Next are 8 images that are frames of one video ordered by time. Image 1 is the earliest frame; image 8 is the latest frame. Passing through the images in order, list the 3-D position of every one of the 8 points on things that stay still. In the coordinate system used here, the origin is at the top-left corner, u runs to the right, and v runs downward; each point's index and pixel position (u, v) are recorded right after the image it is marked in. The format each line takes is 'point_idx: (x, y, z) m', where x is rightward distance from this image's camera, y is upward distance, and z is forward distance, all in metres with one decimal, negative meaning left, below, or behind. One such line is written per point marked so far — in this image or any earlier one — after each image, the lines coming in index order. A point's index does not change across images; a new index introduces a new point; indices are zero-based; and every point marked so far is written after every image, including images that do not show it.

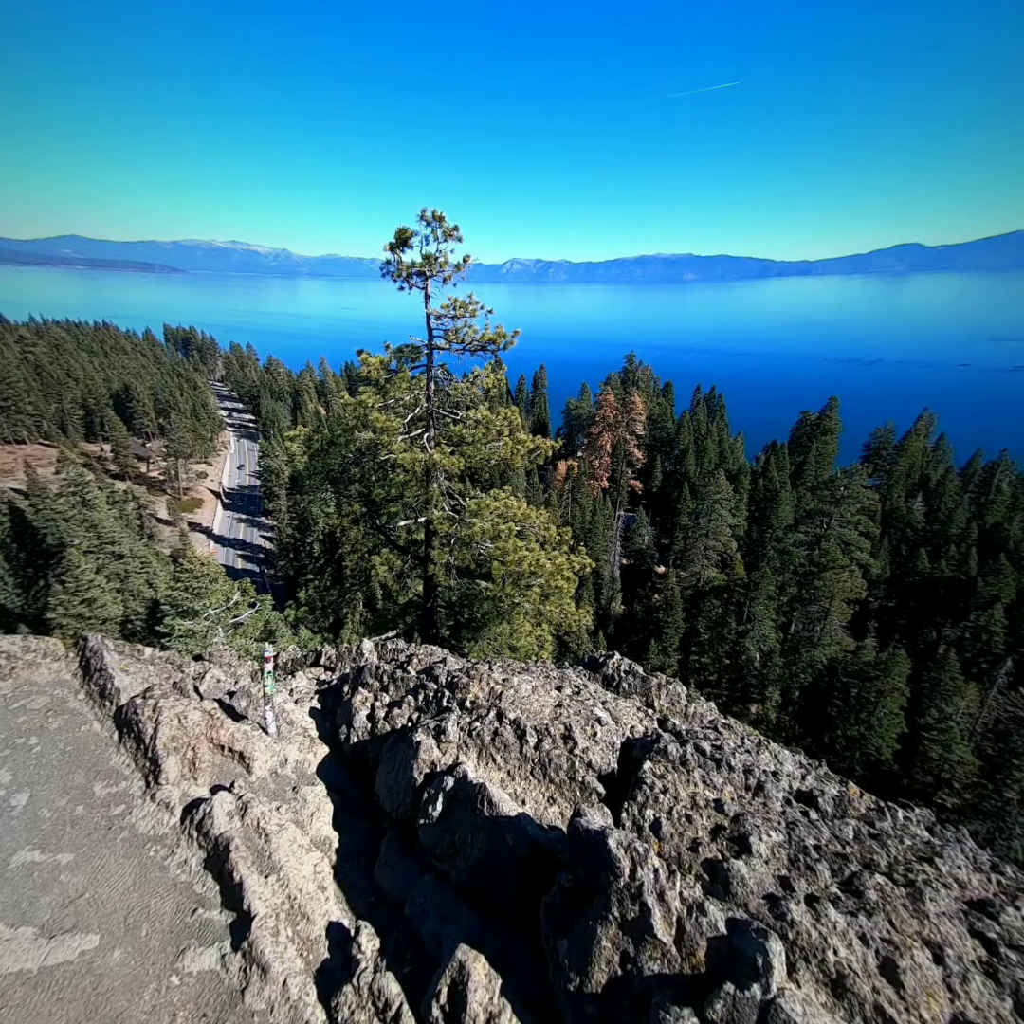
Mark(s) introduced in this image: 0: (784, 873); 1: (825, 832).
0: (+6.7, -8.4, +10.6) m
1: (+8.9, -8.5, +11.8) m
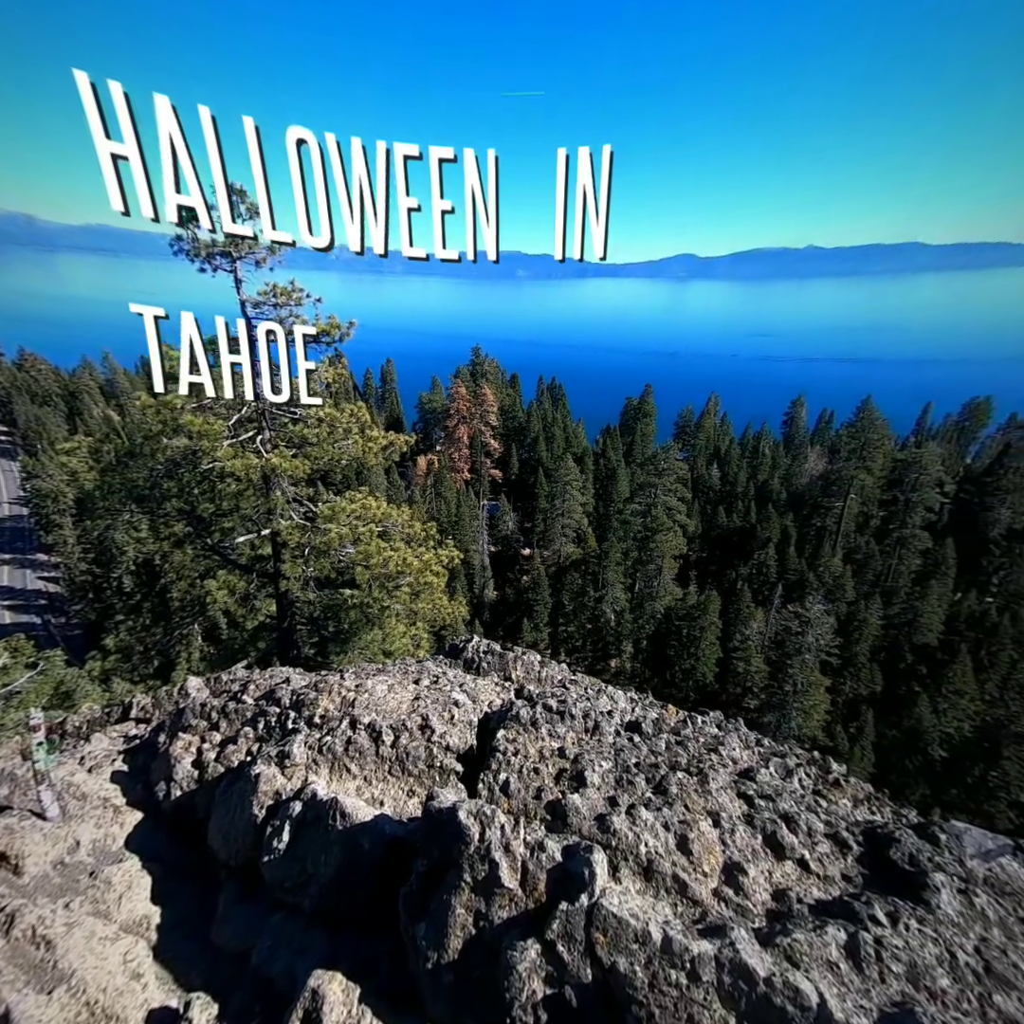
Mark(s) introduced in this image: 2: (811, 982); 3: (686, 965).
0: (+3.0, -7.8, +12.7) m
1: (+4.6, -7.7, +14.6) m
2: (+5.0, -7.8, +7.7) m
3: (+3.0, -7.8, +7.9) m
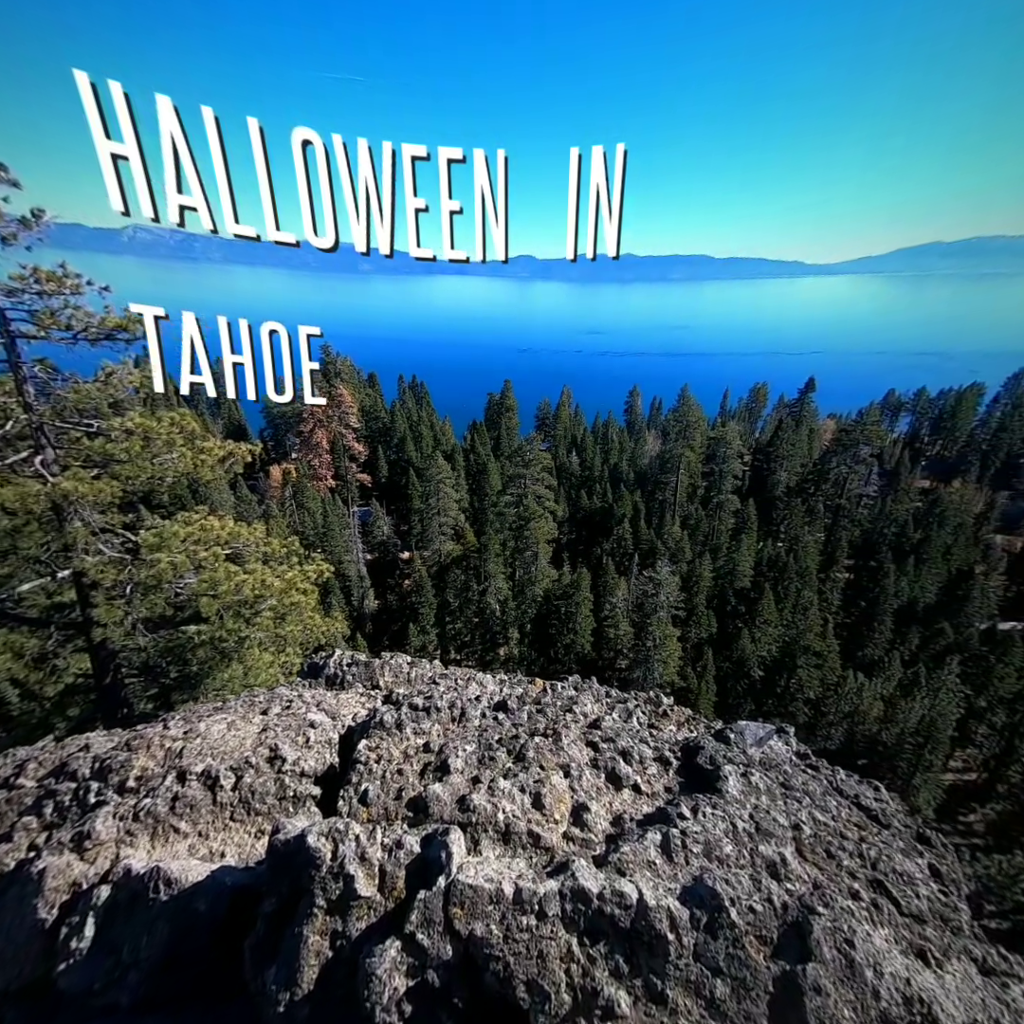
0: (-1.1, -7.5, +13.2) m
1: (-0.1, -7.2, +15.5) m
2: (+2.4, -7.4, +9.1) m
3: (+0.4, -7.5, +8.7) m
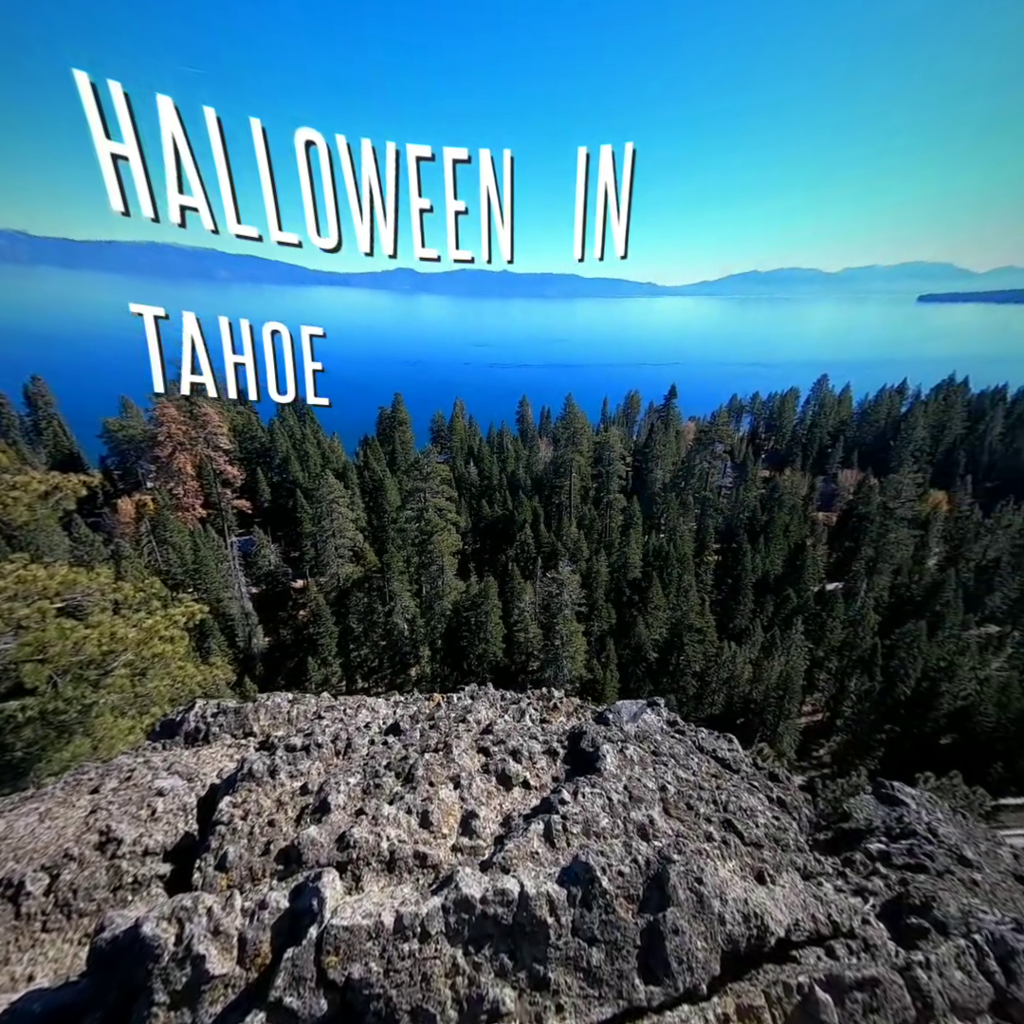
0: (-4.3, -7.9, +12.3) m
1: (-4.0, -7.6, +14.9) m
2: (0.0, -7.4, +9.2) m
3: (-1.7, -7.6, +8.4) m
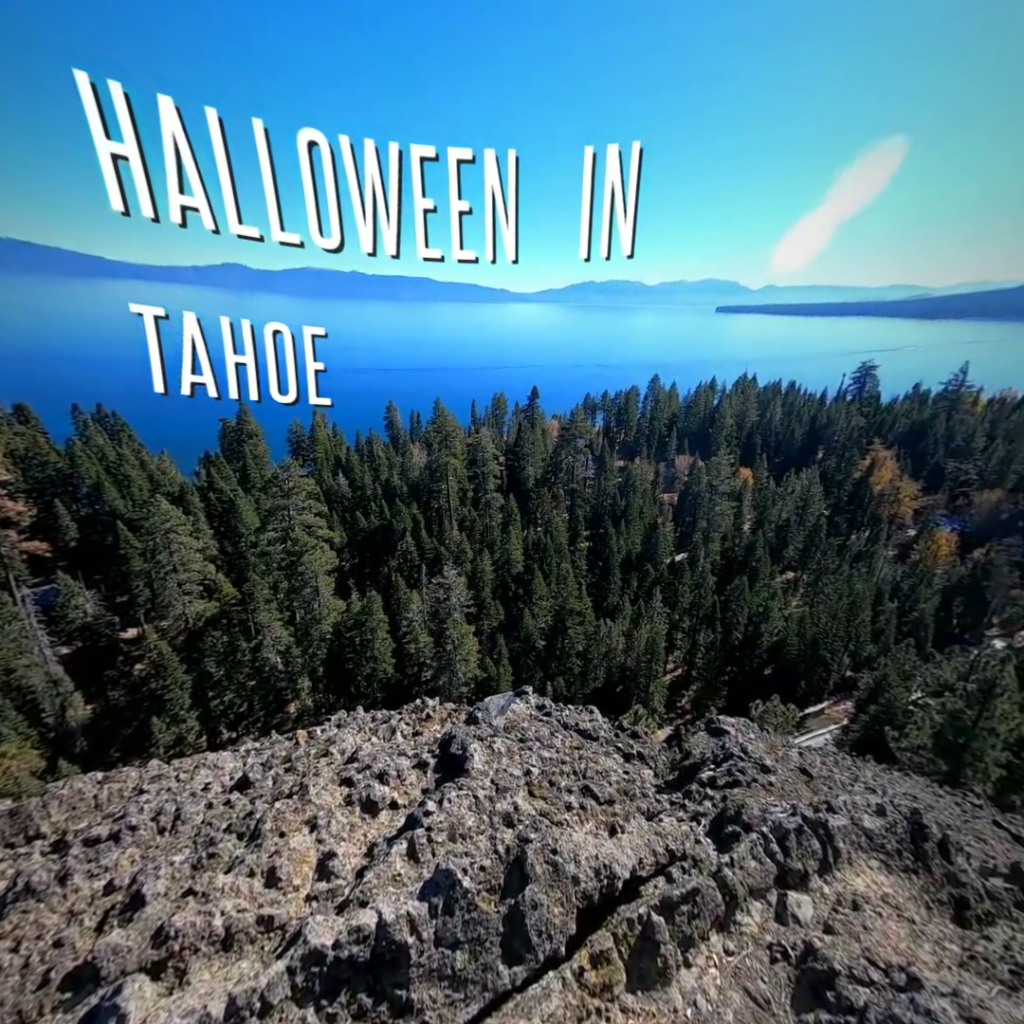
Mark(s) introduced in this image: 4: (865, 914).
0: (-7.6, -8.5, +10.5) m
1: (-8.1, -8.3, +13.0) m
2: (-2.6, -7.6, +8.8) m
3: (-4.0, -8.0, +7.5) m
4: (+8.2, -9.4, +10.7) m
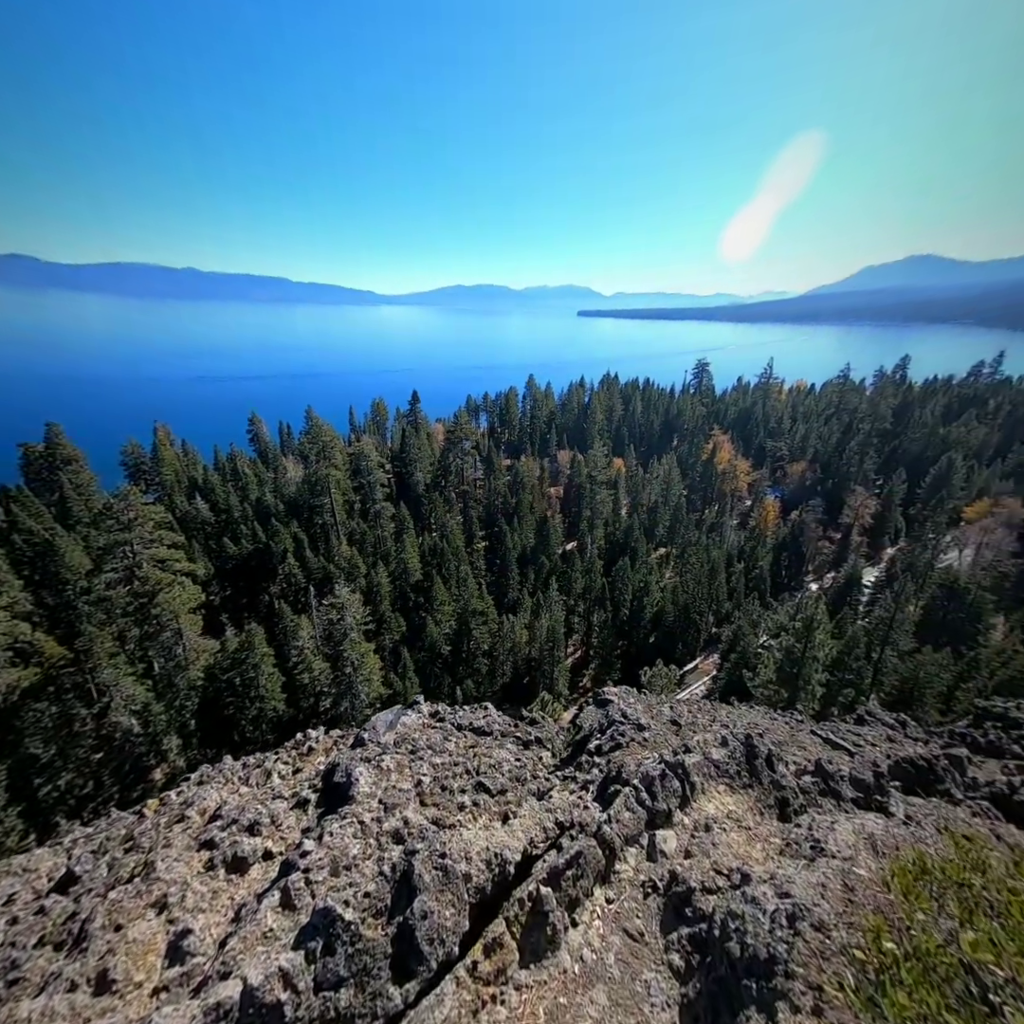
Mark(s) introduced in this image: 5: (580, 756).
0: (-9.7, -9.4, +8.4) m
1: (-10.8, -9.3, +10.7) m
2: (-4.6, -8.0, +8.0) m
3: (-5.5, -8.5, +6.3) m
4: (+5.6, -8.8, +12.6) m
5: (+2.6, -9.5, +17.8) m
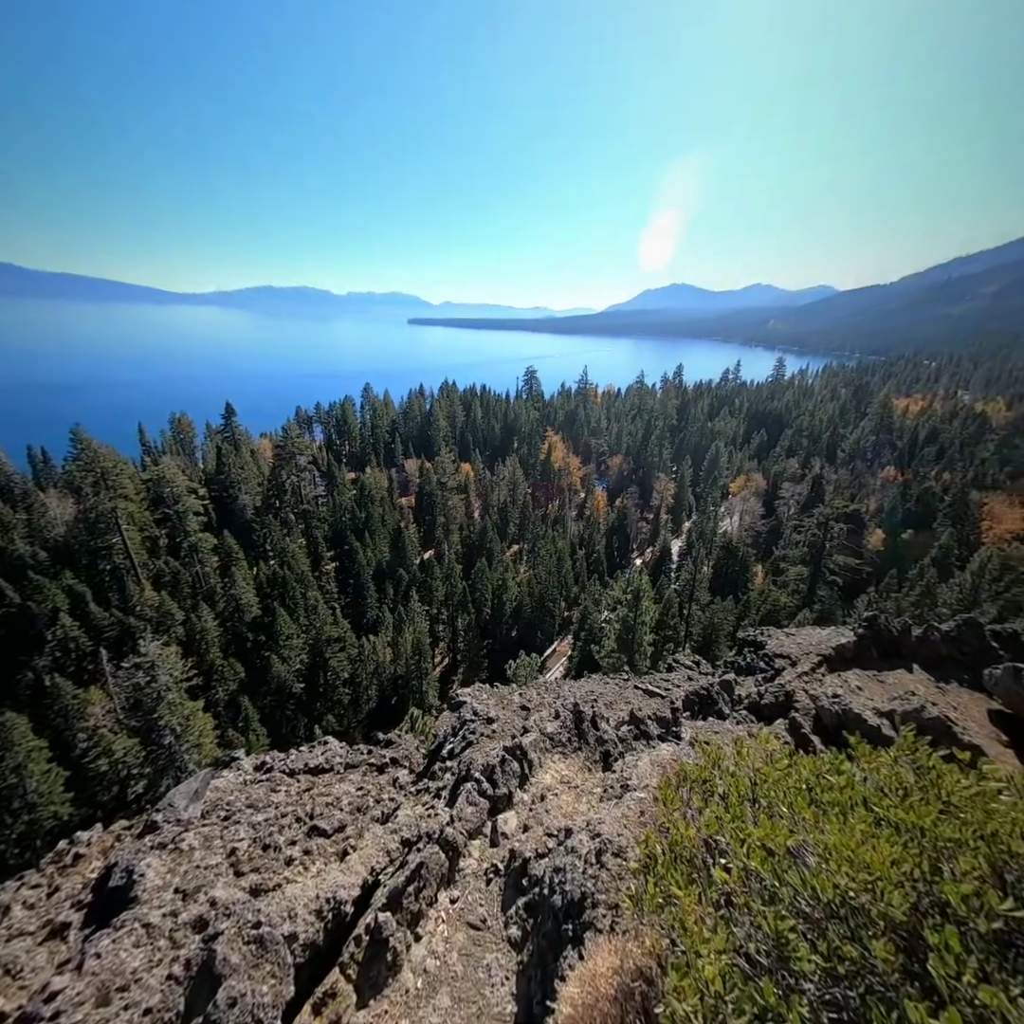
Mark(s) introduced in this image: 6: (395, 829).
0: (-11.7, -10.6, +4.4) m
1: (-13.5, -10.6, +6.2) m
2: (-6.9, -8.7, +5.8) m
3: (-7.2, -9.2, +3.9) m
4: (+1.1, -8.6, +13.7) m
5: (-3.4, -9.7, +17.5) m
6: (-3.5, -9.1, +13.1) m
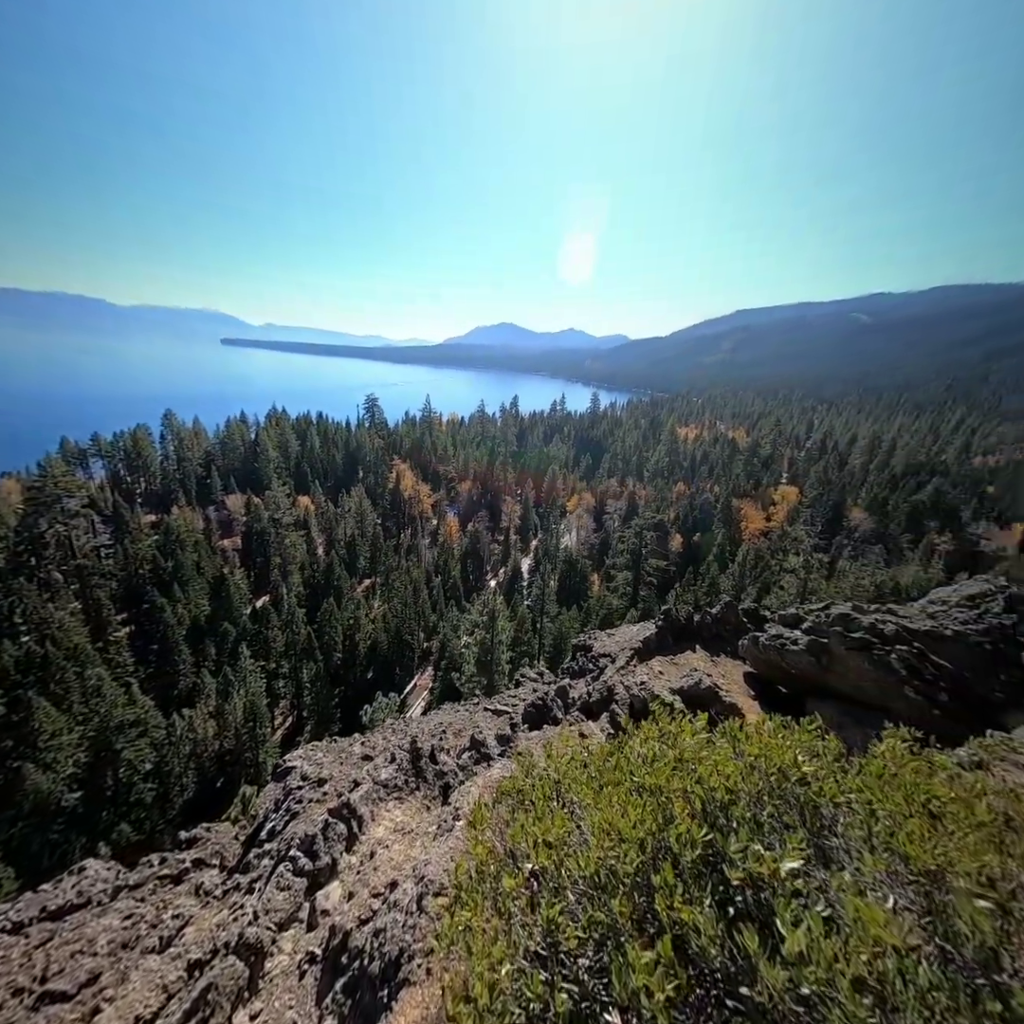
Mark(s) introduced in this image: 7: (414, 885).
0: (-12.3, -11.4, -0.7) m
1: (-14.6, -11.6, +0.4) m
2: (-8.5, -9.3, +2.4) m
3: (-8.0, -9.7, +0.5) m
4: (-3.7, -9.4, +12.5) m
5: (-9.1, -11.0, +14.5) m
6: (-7.7, -10.1, +10.4) m
7: (-2.0, -7.9, +9.7) m
